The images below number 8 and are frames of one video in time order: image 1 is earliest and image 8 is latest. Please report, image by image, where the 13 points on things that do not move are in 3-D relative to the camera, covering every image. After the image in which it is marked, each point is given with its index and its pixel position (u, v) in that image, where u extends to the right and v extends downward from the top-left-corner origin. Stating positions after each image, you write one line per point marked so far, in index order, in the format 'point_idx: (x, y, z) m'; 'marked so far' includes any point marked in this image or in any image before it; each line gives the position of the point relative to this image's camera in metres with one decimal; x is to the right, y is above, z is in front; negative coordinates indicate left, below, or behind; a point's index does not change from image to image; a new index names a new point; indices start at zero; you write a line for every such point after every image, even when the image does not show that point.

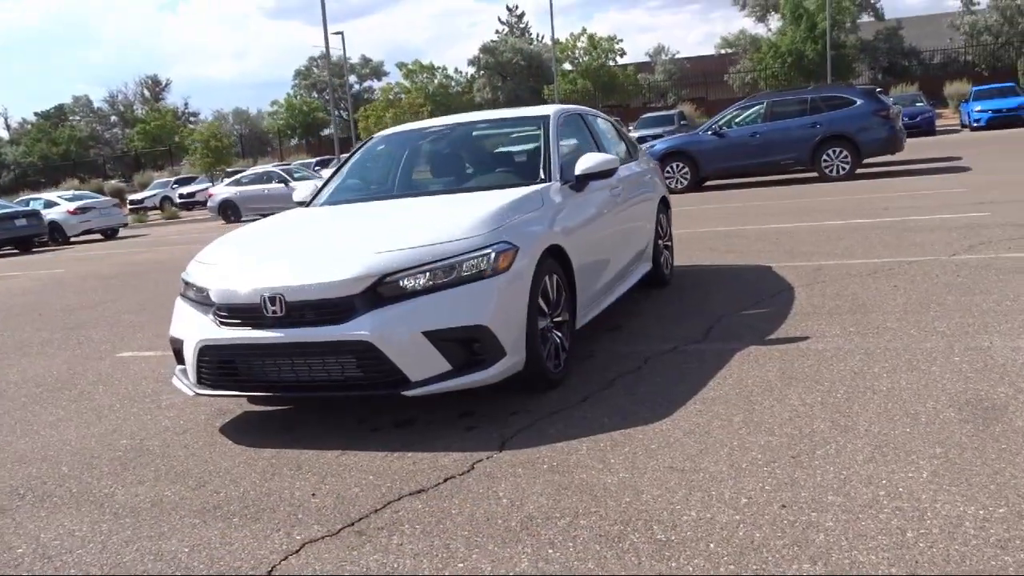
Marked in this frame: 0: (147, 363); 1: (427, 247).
0: (-3.2, -0.7, +7.8) m
1: (-0.5, +0.2, +4.9) m
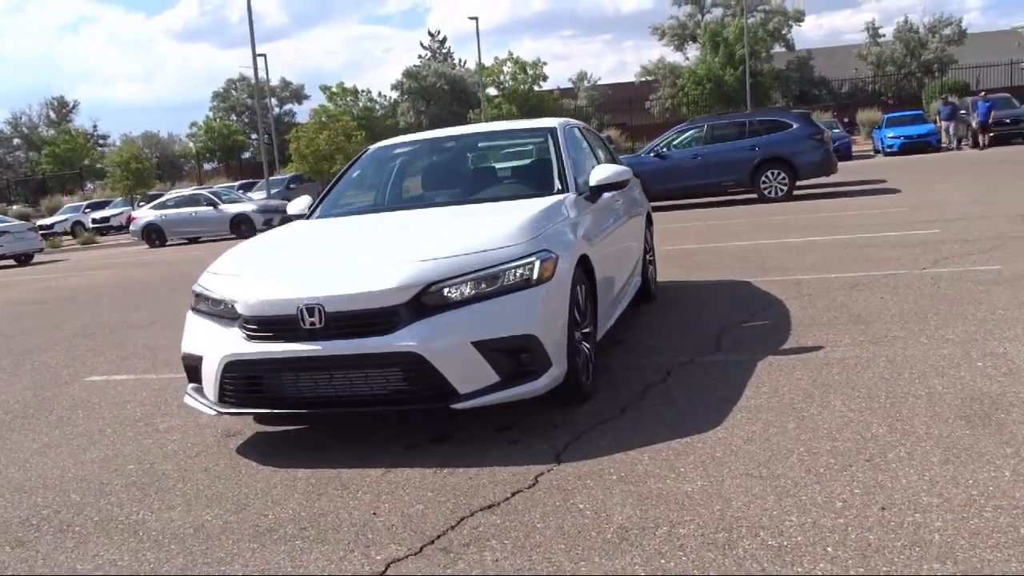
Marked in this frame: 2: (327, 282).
0: (-3.2, -0.8, +7.4) m
1: (-0.2, +0.2, +4.7) m
2: (-1.0, 0.0, +4.7) m
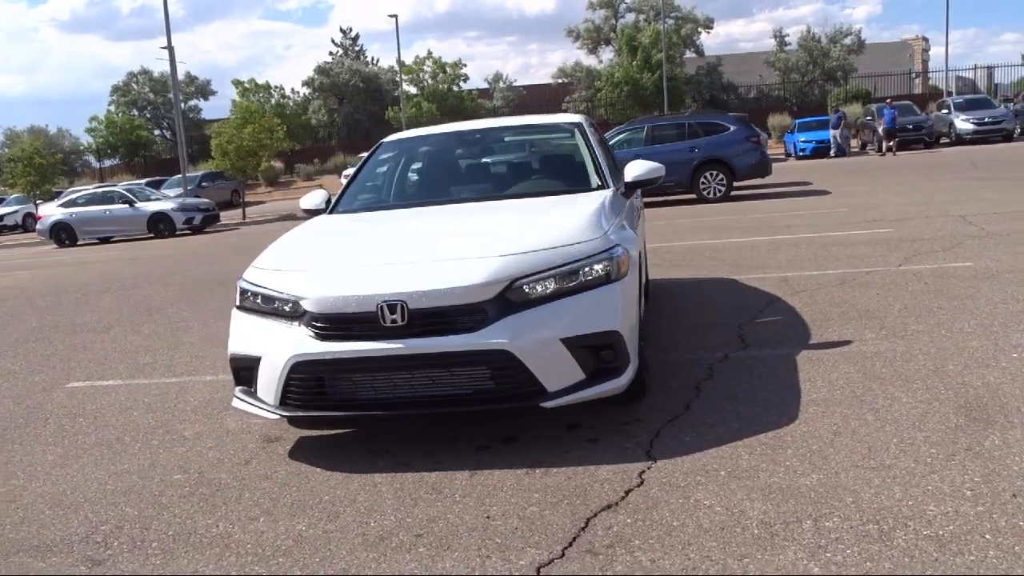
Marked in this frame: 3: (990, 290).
0: (-3.1, -0.8, +6.9) m
1: (+0.2, +0.2, +4.6) m
2: (-0.5, +0.1, +4.5) m
3: (+4.1, 0.0, +7.8) m
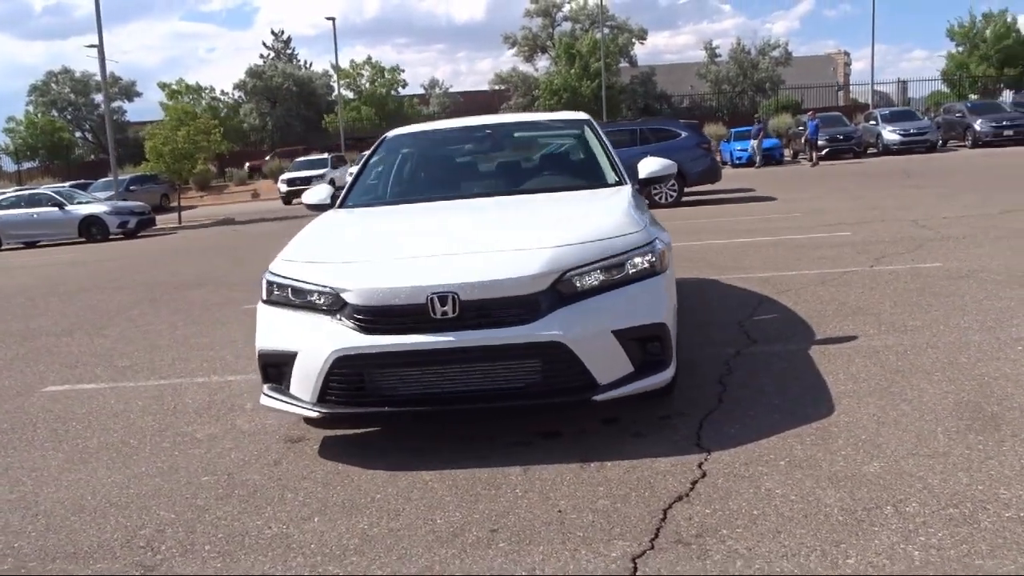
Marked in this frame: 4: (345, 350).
0: (-3.0, -0.8, +6.6) m
1: (+0.4, +0.2, +4.5) m
2: (-0.3, +0.1, +4.3) m
3: (+4.1, 0.0, +8.0) m
4: (-0.8, -0.3, +4.3) m
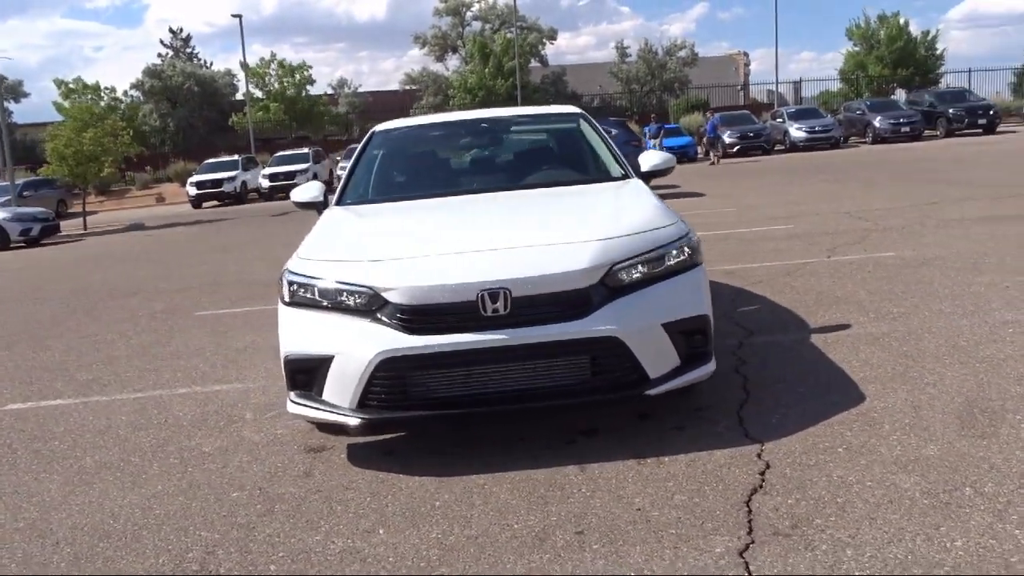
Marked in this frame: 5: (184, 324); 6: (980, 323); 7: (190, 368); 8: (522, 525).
0: (-3.0, -0.8, +6.1) m
1: (+0.6, +0.3, +4.5) m
2: (-0.1, +0.1, +4.2) m
3: (+3.9, +0.1, +8.3) m
4: (-0.6, -0.3, +4.1) m
5: (-3.5, -0.4, +9.5) m
6: (+3.3, -0.2, +6.3) m
7: (-2.6, -0.6, +7.2) m
8: (0.0, -0.9, +3.6) m
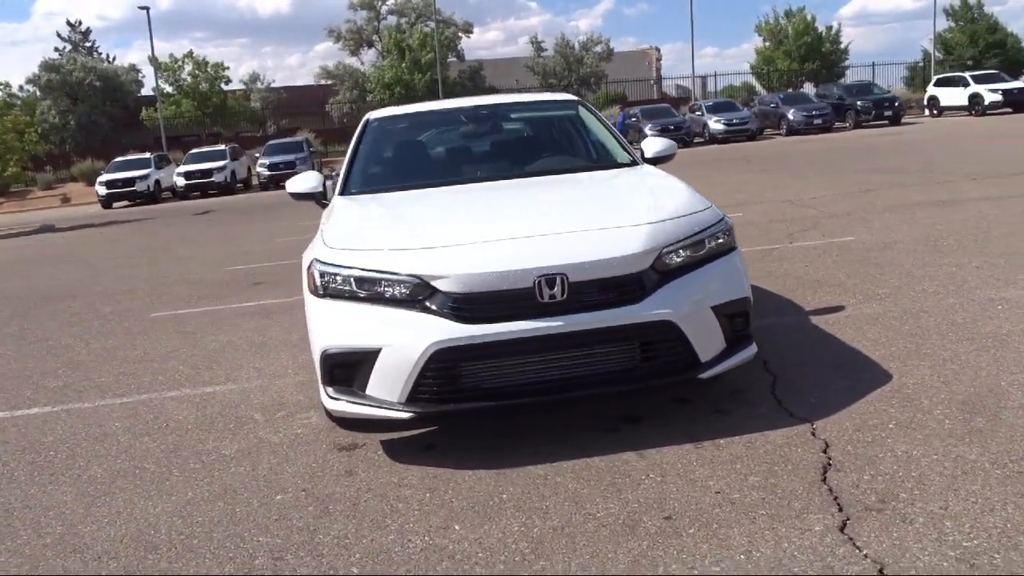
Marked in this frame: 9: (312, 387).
0: (-2.9, -0.8, +5.8) m
1: (+0.8, +0.4, +4.5) m
2: (+0.2, +0.2, +4.1) m
3: (+3.7, +0.3, +8.6) m
4: (-0.3, -0.2, +4.0) m
5: (-3.7, -0.4, +9.0) m
6: (+3.3, -0.1, +6.5) m
7: (-2.6, -0.6, +6.9) m
8: (+0.4, -0.9, +3.5) m
9: (-1.3, -0.7, +5.9) m
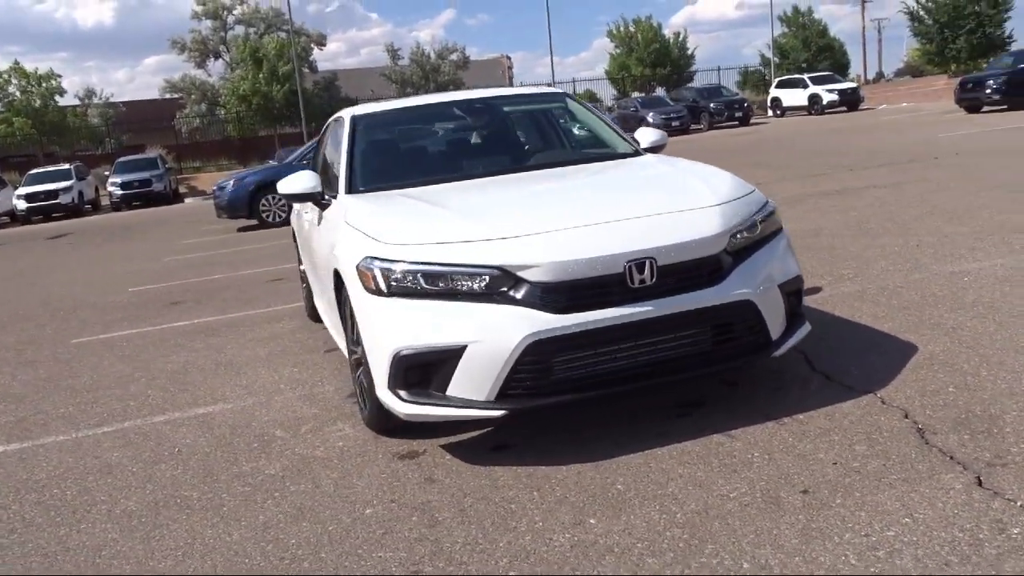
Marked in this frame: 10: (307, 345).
0: (-2.7, -1.0, +5.2) m
1: (+1.1, +0.4, +4.5) m
2: (+0.5, +0.2, +4.1) m
3: (+3.3, +0.5, +9.1) m
4: (+0.1, -0.2, +3.9) m
5: (-4.1, -0.6, +8.3) m
6: (+3.2, +0.1, +7.0) m
7: (-2.6, -0.8, +6.3) m
8: (+0.9, -0.8, +3.5) m
9: (-1.2, -0.7, +5.6) m
10: (-1.7, -0.5, +7.2) m
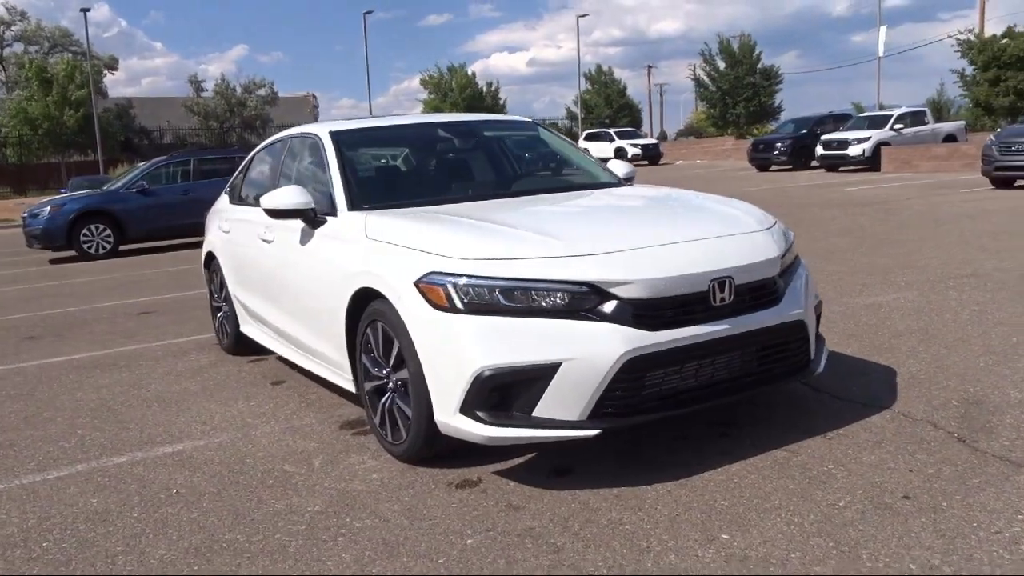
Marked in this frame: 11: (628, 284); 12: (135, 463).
0: (-2.5, -1.1, +4.4) m
1: (+1.3, +0.3, +4.7) m
2: (+0.9, +0.2, +4.1) m
3: (+2.4, +0.1, +9.6) m
4: (+0.5, -0.3, +3.8) m
5: (-4.6, -0.8, +7.1) m
6: (+2.8, -0.2, +7.6) m
7: (-2.7, -0.9, +5.6) m
8: (+1.3, -0.9, +3.6) m
9: (-1.2, -0.8, +5.2) m
10: (-2.0, -0.7, +6.7) m
11: (+0.4, 0.0, +3.9) m
12: (-2.1, -0.9, +4.9) m
